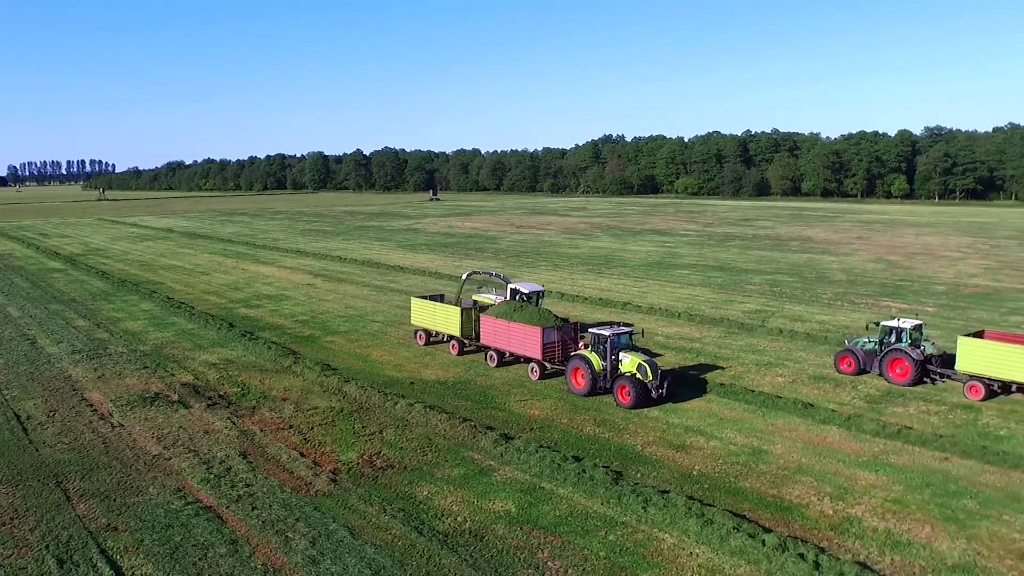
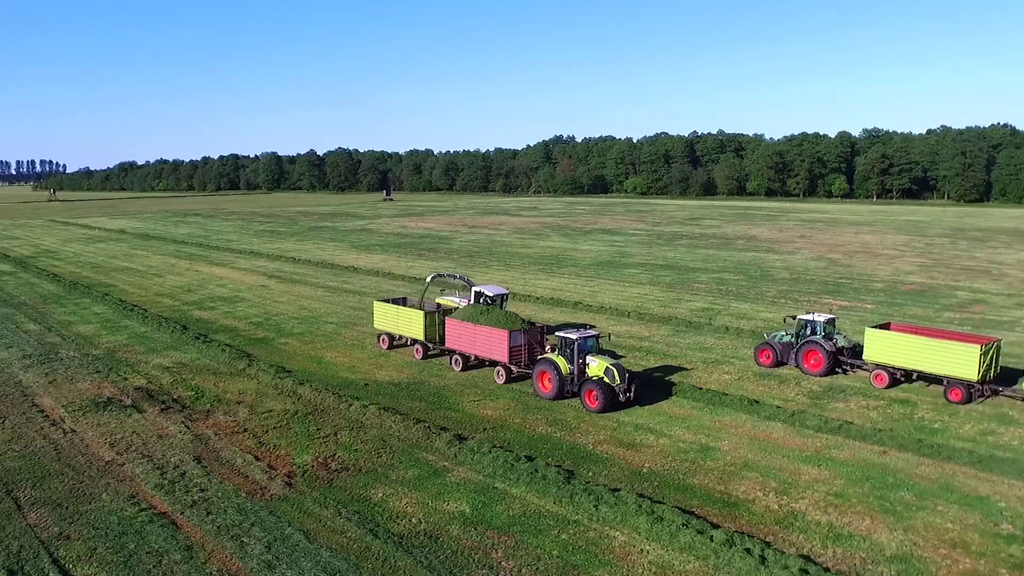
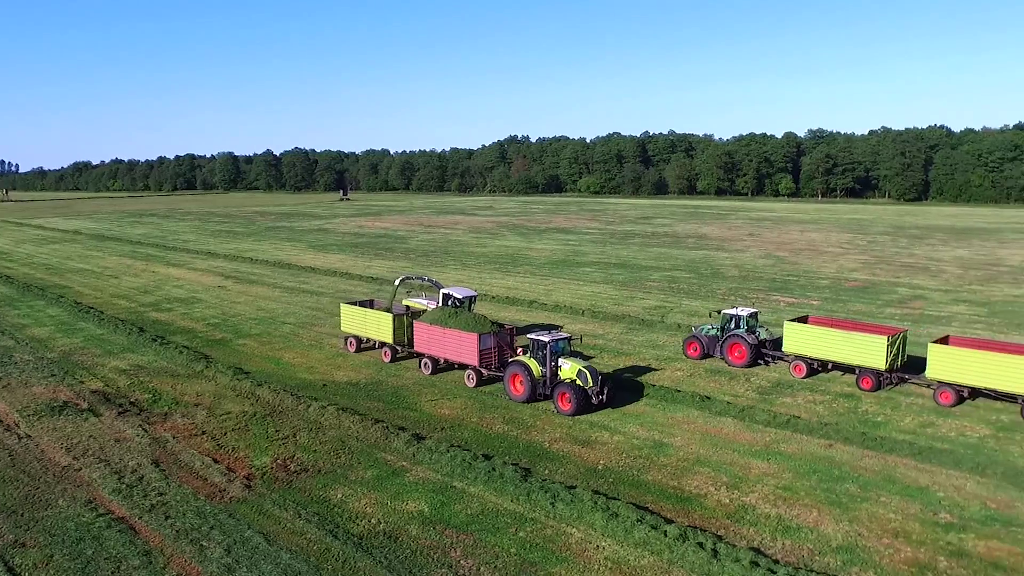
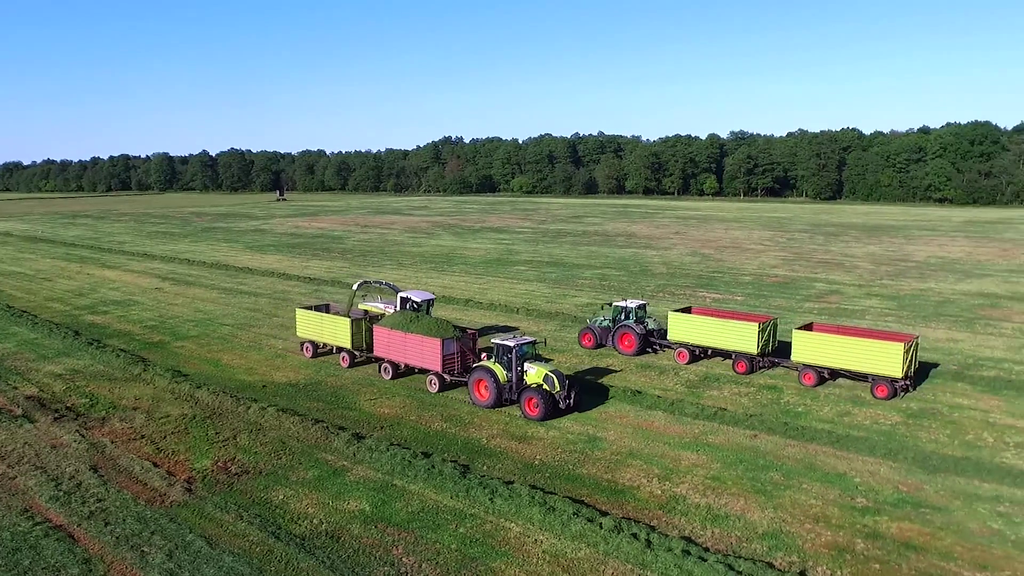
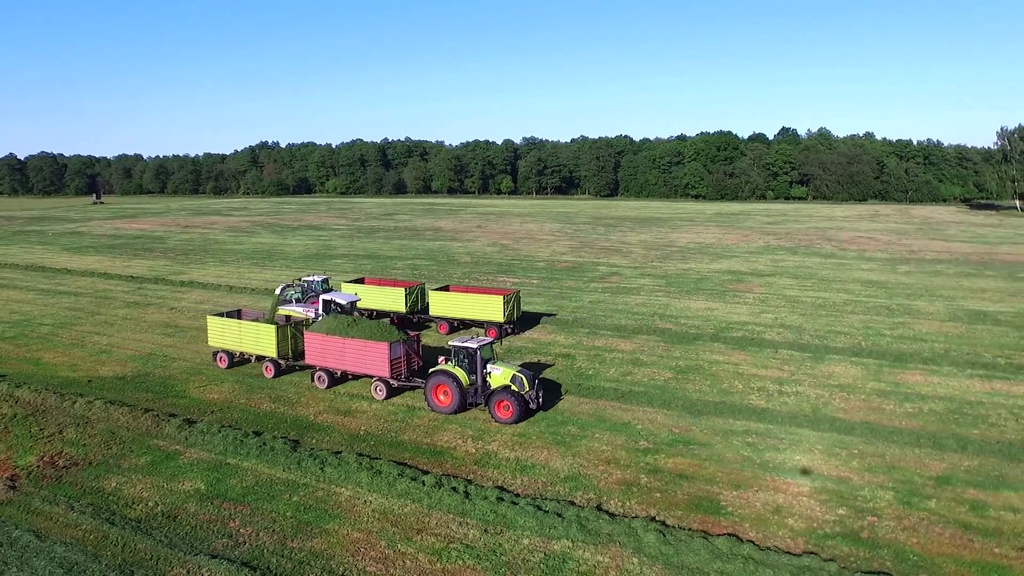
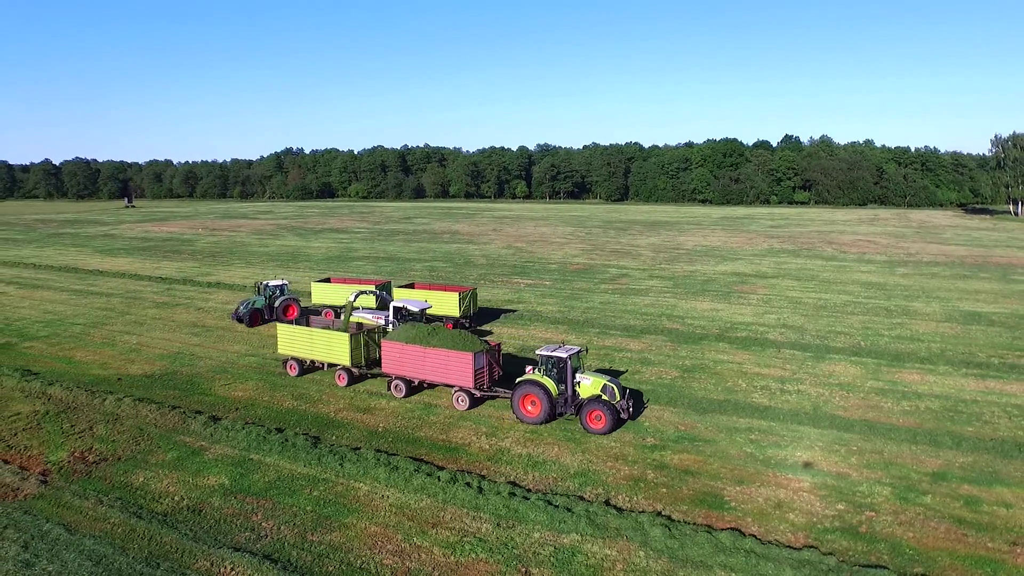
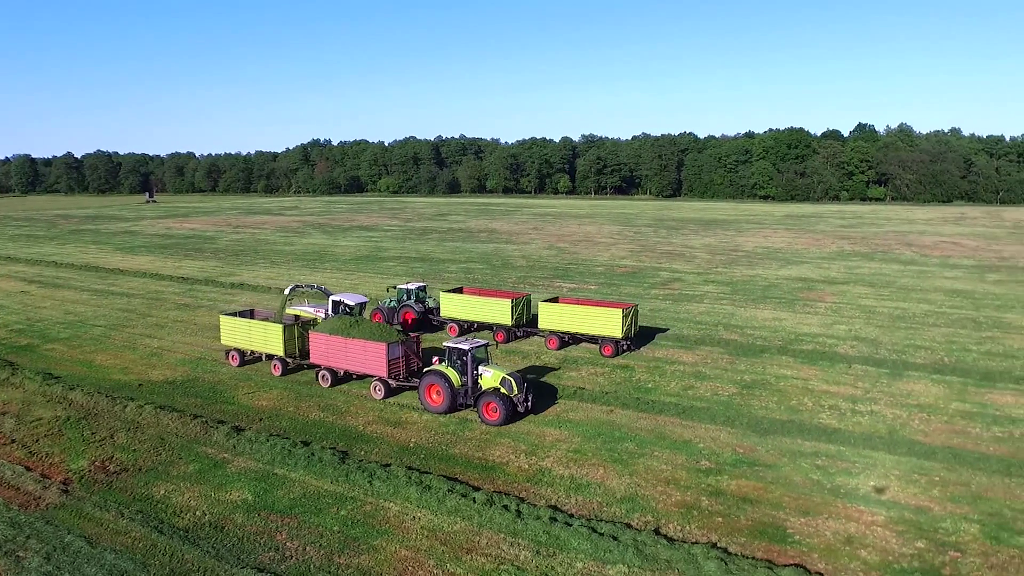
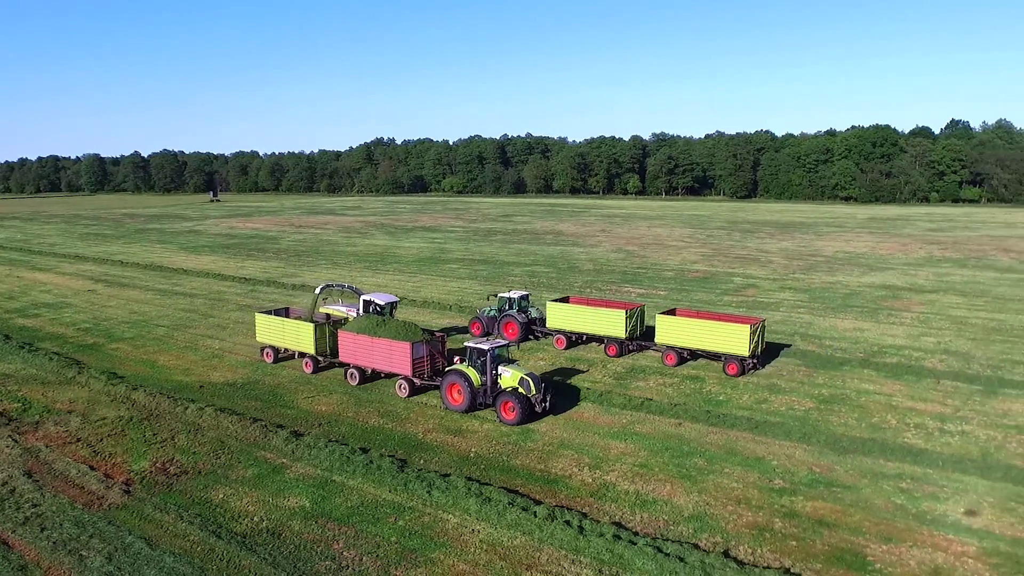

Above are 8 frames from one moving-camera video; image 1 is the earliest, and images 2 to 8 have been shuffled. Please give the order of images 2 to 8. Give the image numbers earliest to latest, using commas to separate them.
2, 3, 4, 8, 7, 5, 6
